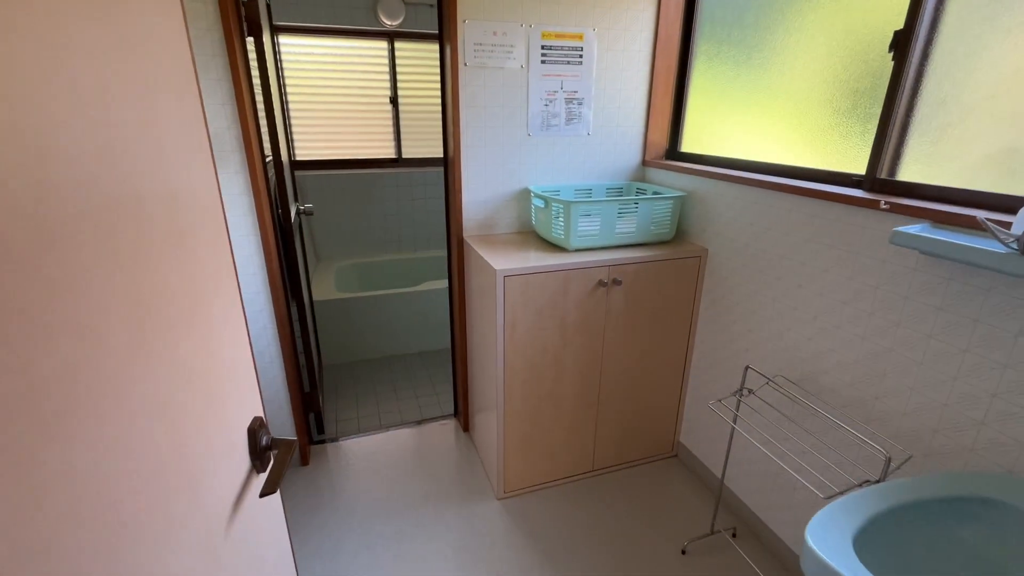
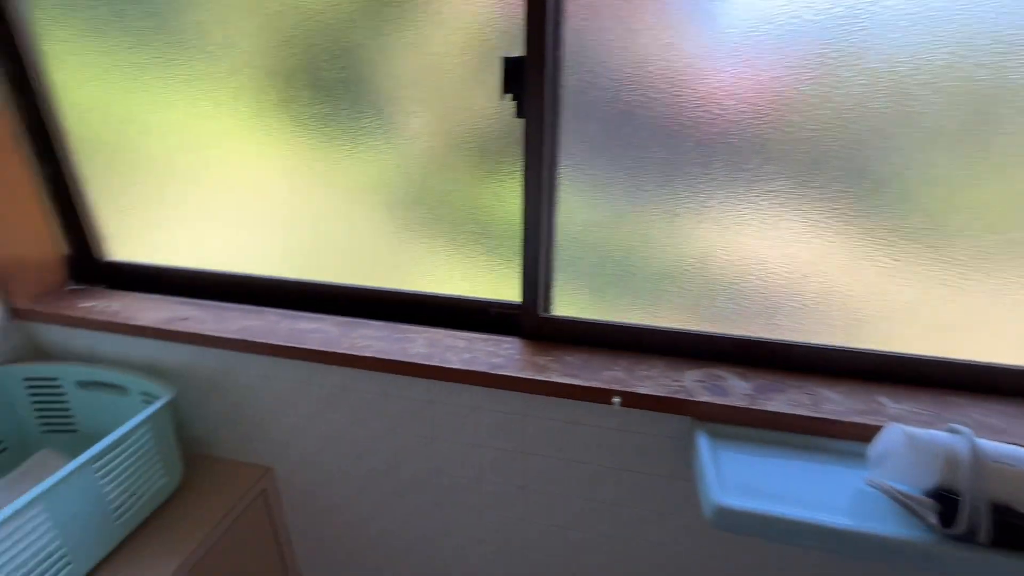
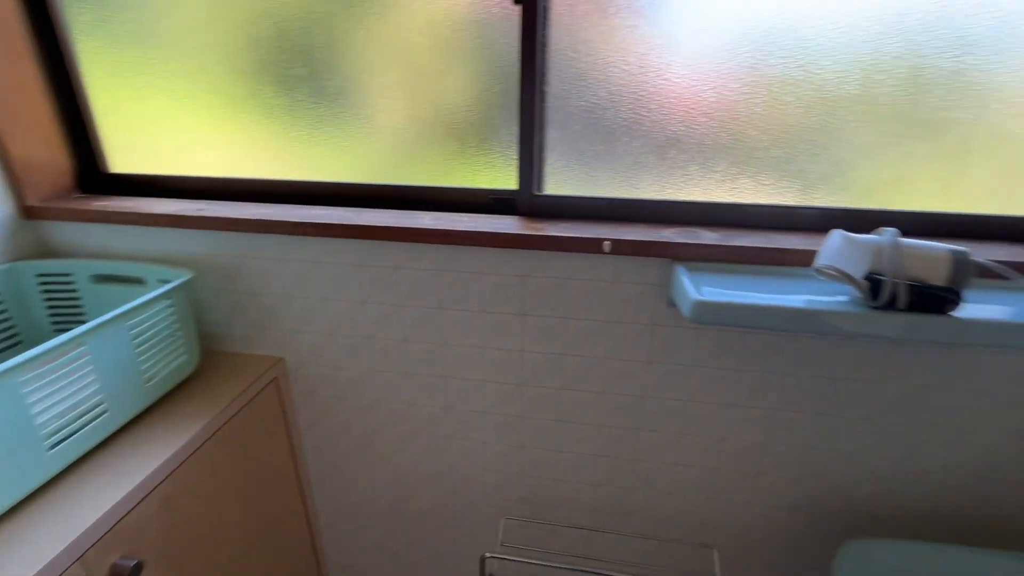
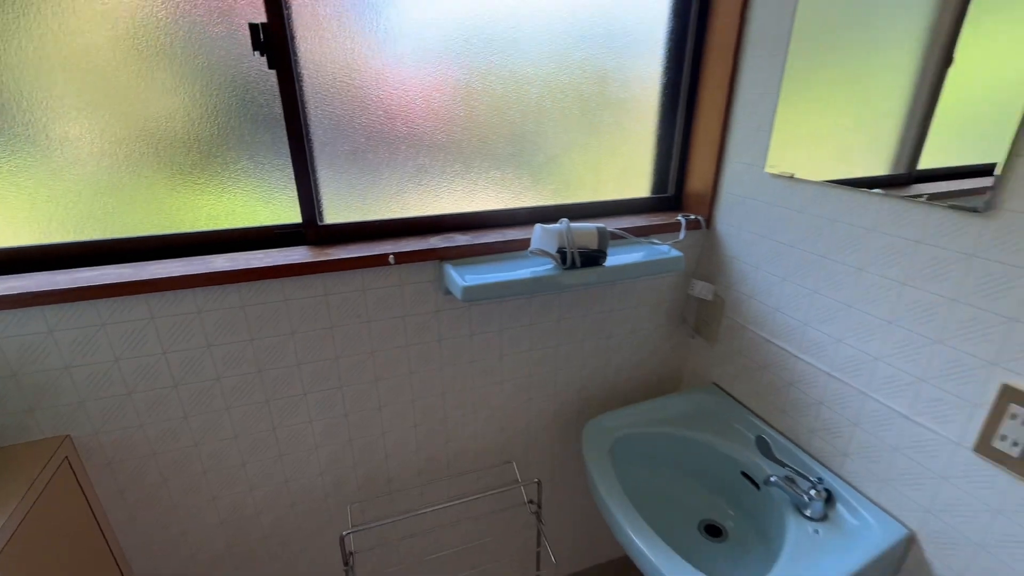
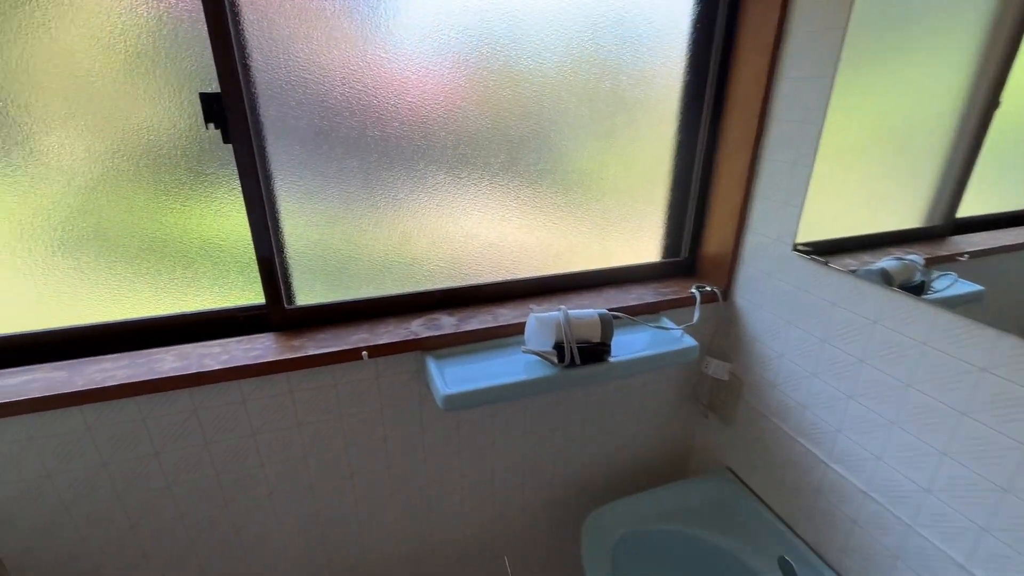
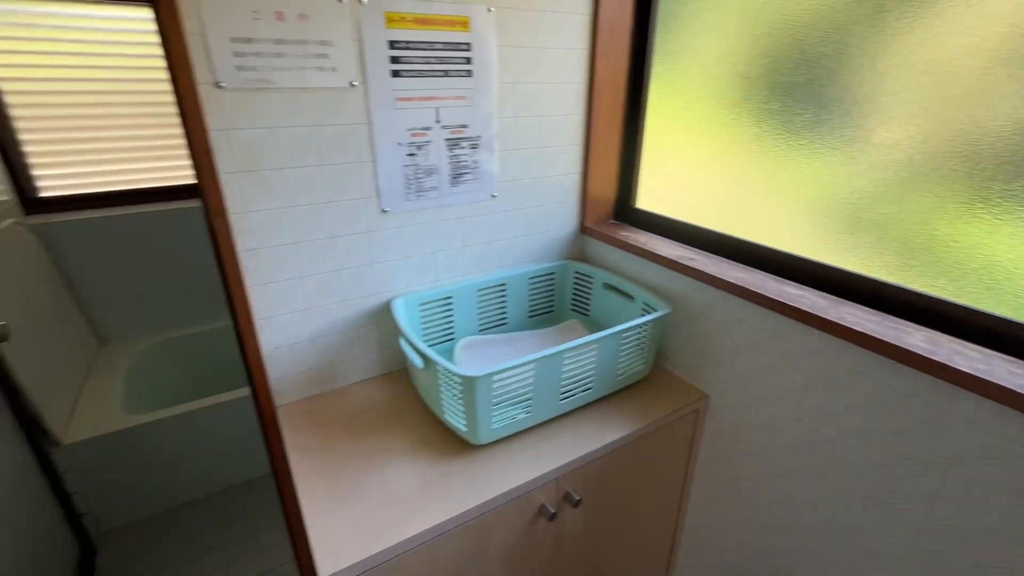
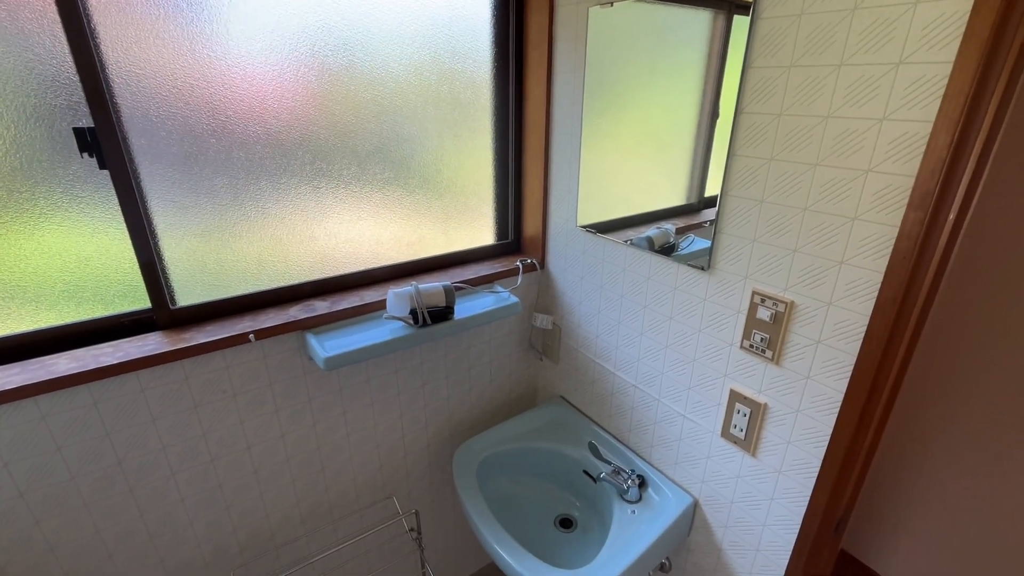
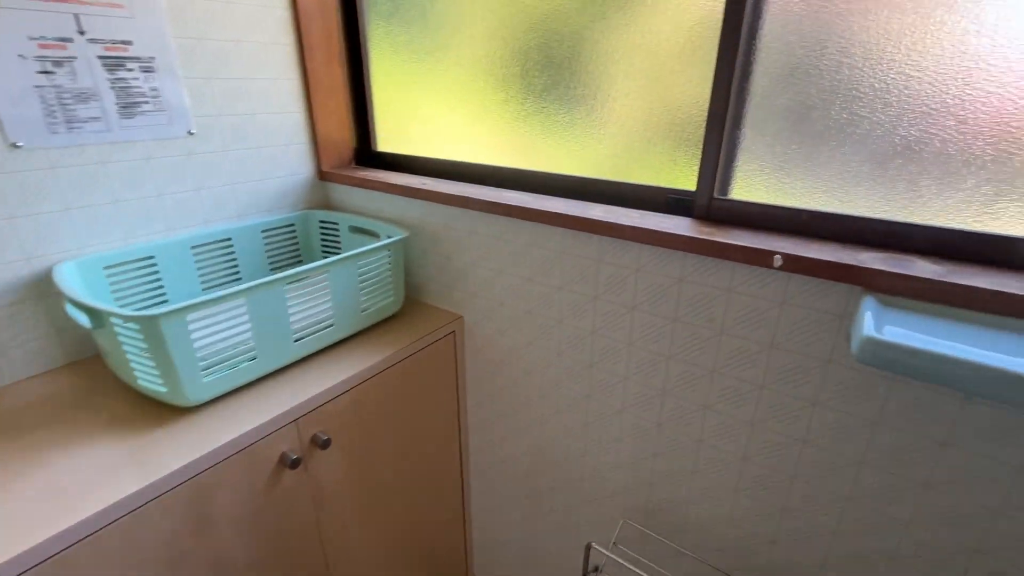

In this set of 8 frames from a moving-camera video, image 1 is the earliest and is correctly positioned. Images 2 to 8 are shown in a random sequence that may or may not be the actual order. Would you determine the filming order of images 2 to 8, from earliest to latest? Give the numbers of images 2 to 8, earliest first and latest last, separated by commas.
8, 3, 4, 7, 5, 2, 6
